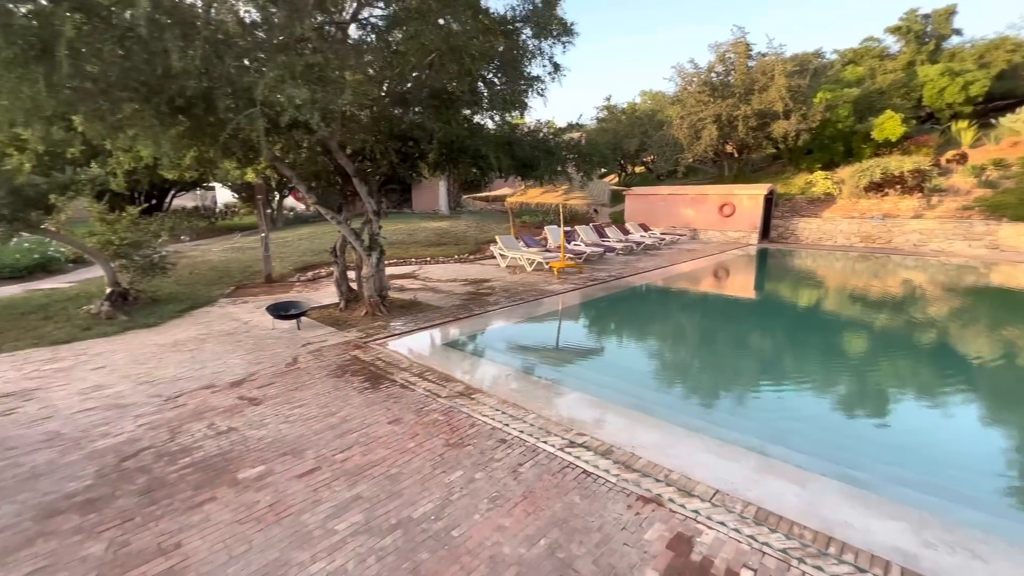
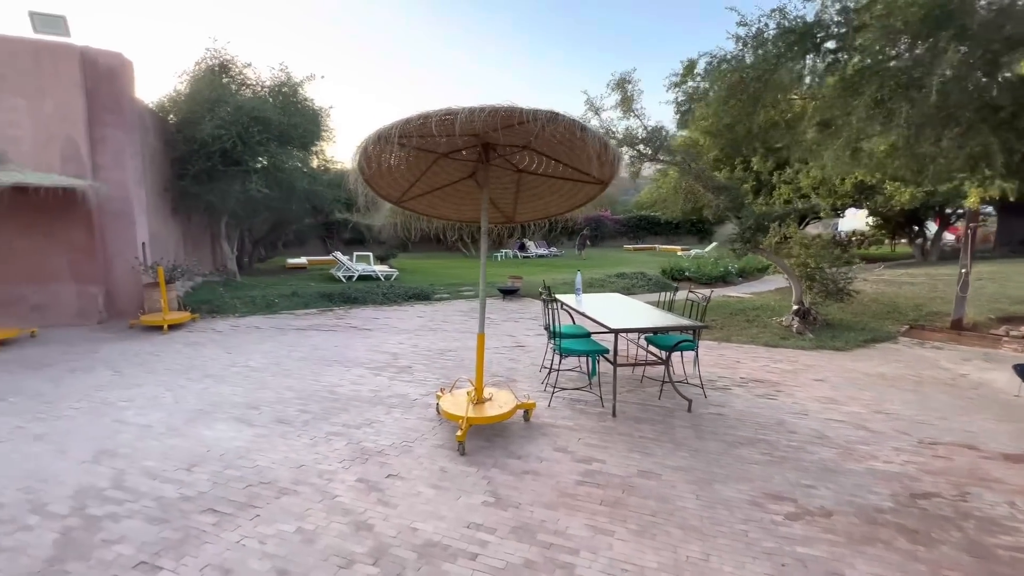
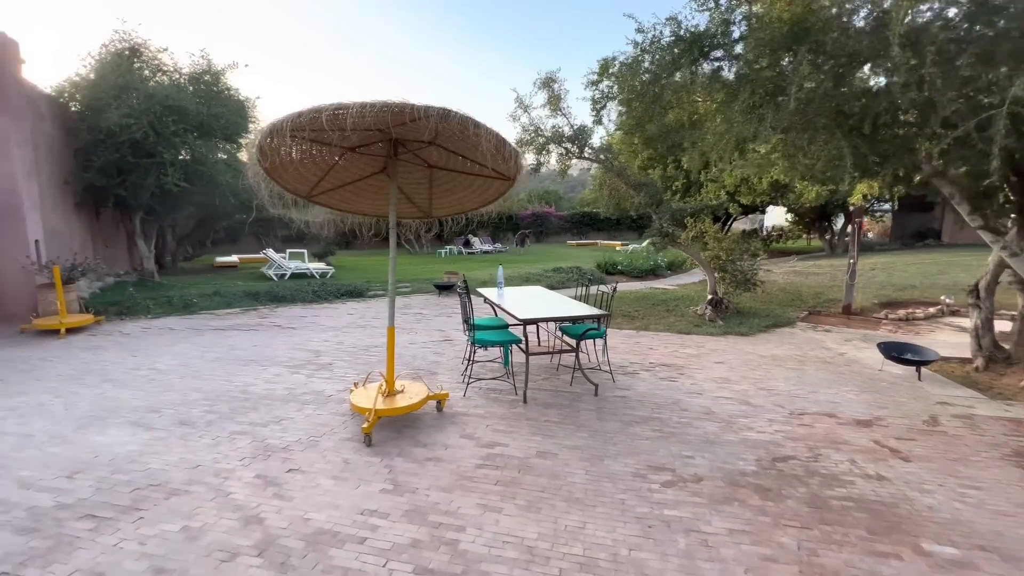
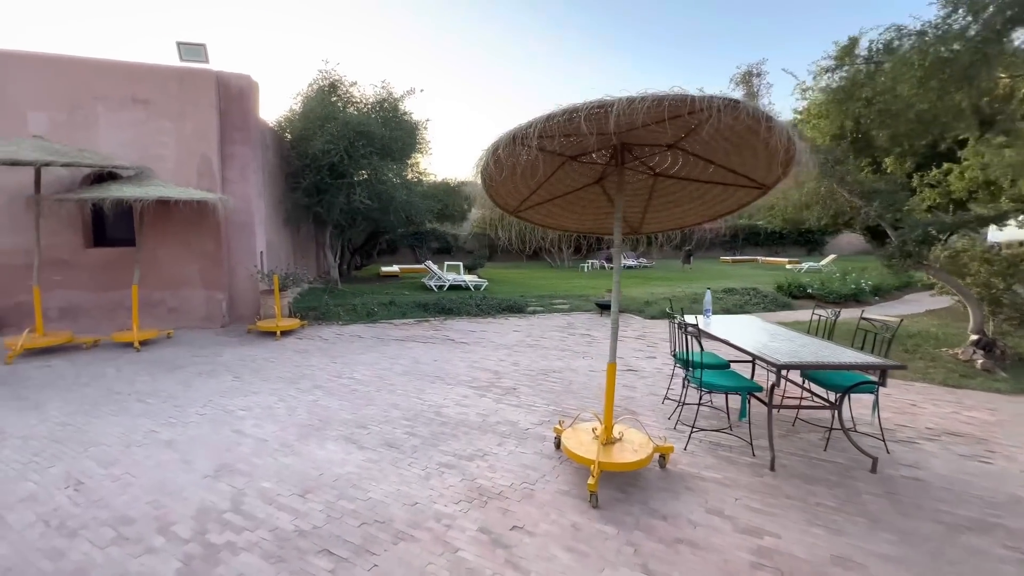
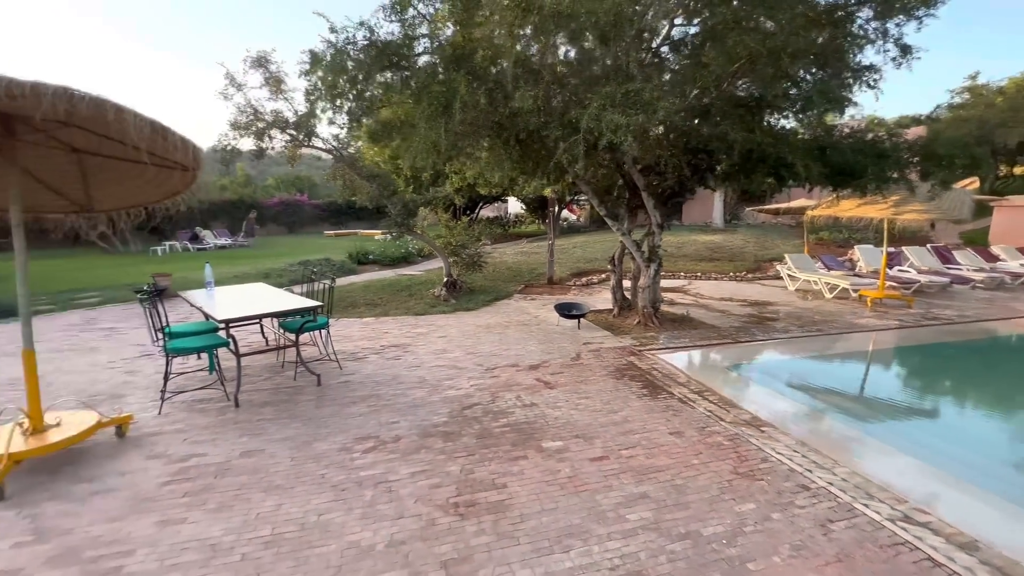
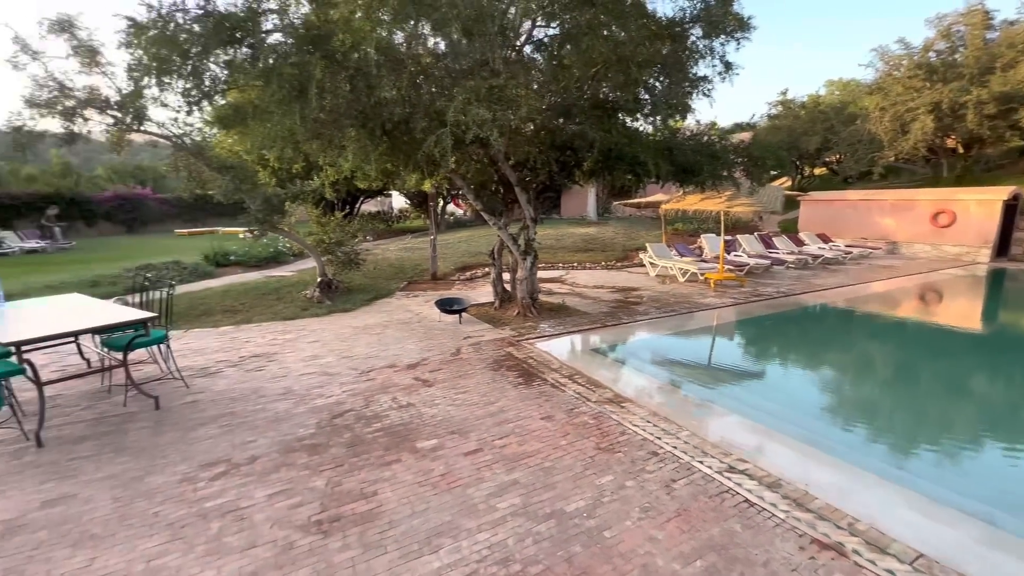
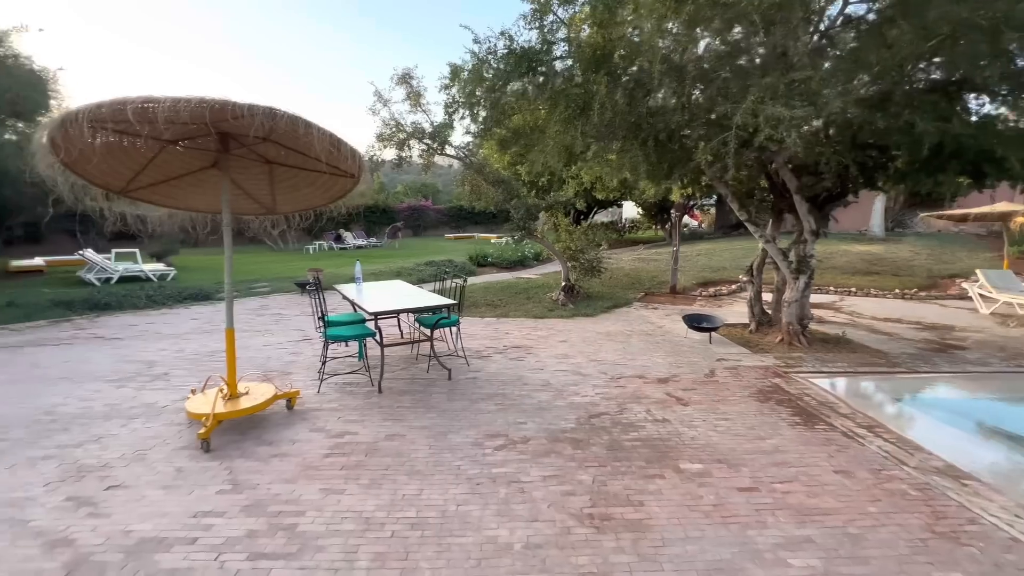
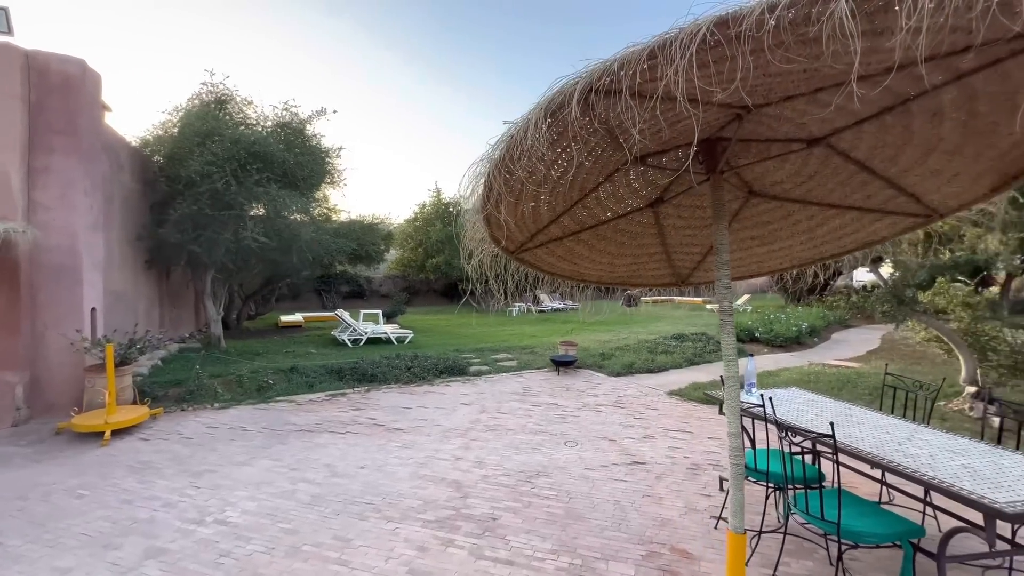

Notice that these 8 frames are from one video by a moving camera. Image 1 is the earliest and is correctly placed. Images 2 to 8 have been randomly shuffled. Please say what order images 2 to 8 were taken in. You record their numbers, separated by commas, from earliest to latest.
6, 5, 7, 3, 2, 4, 8
